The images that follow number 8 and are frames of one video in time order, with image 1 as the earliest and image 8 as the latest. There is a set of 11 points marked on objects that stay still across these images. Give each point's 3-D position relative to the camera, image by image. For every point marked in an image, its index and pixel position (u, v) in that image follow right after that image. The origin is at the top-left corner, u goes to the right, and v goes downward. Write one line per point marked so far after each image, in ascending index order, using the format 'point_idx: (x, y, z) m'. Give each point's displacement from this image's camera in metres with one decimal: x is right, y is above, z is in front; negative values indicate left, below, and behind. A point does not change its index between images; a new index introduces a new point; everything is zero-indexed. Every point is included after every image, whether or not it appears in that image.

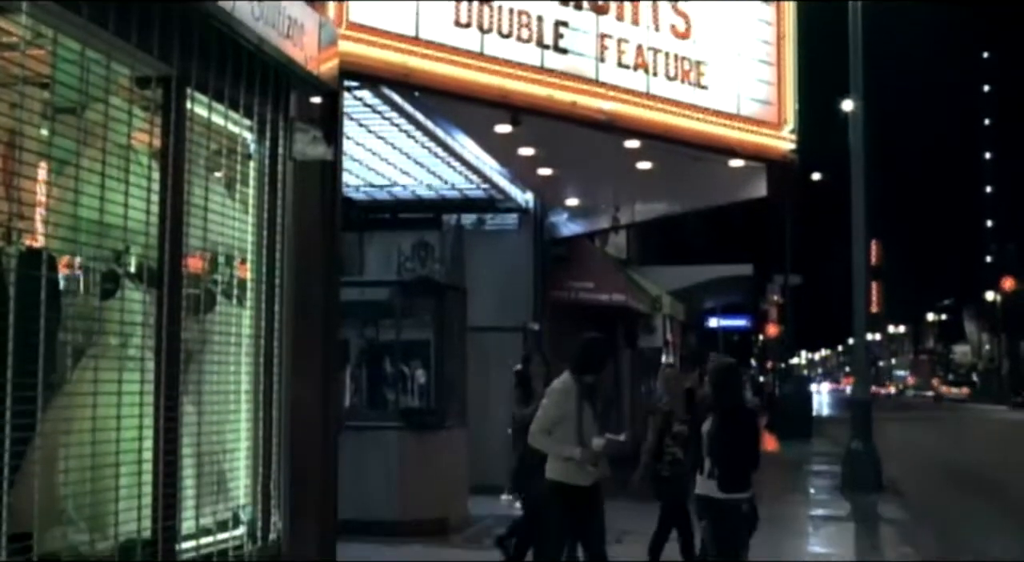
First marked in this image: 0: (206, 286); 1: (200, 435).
0: (-1.6, 0.0, +7.6) m
1: (-1.5, -0.8, +7.5) m
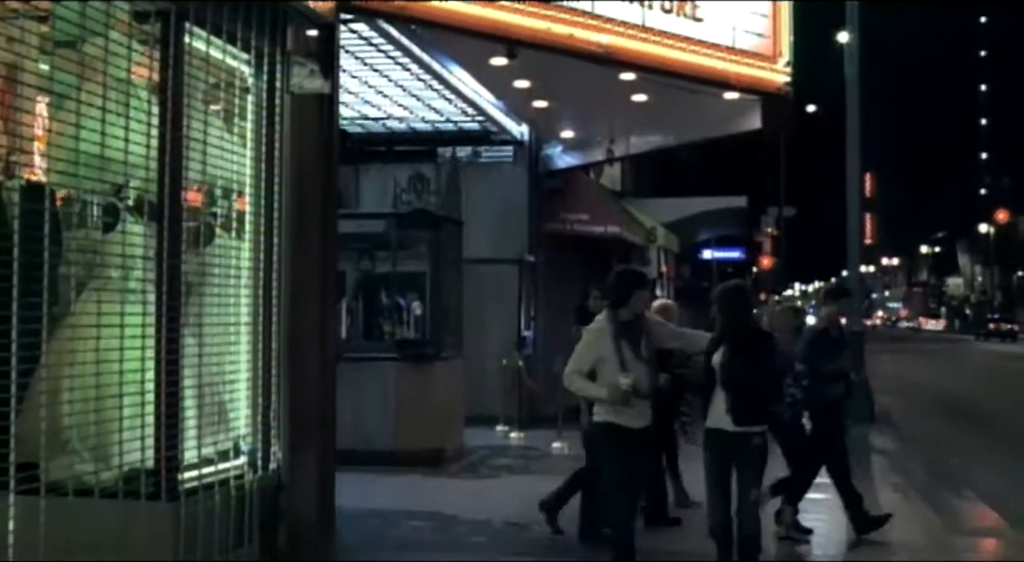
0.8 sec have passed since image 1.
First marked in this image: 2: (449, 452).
0: (-1.6, +0.3, +7.7) m
1: (-1.6, -0.4, +7.6) m
2: (-0.5, -1.5, +12.9) m
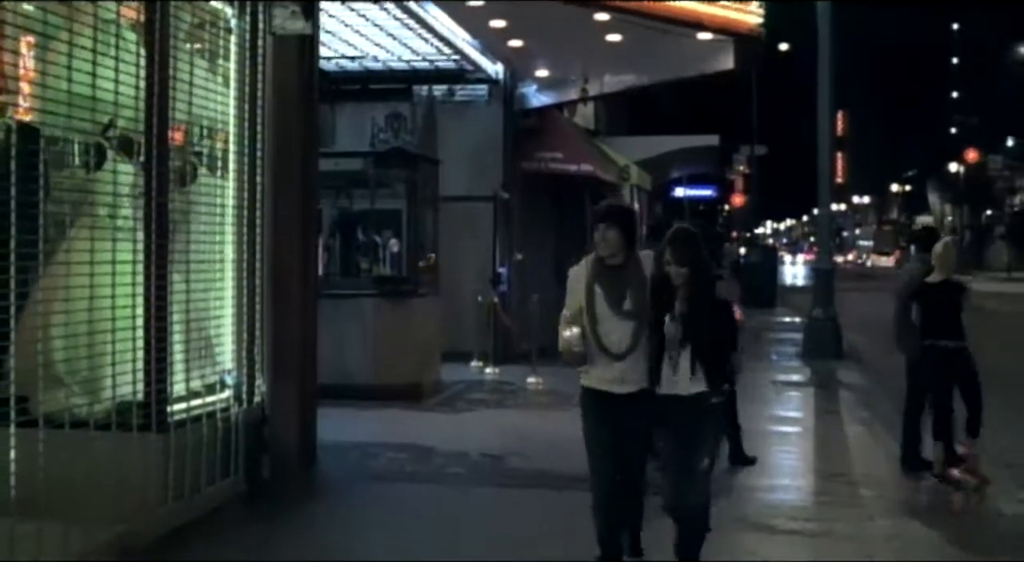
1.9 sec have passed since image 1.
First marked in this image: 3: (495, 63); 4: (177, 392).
0: (-1.7, +0.6, +7.9) m
1: (-1.7, -0.1, +7.9) m
2: (-0.7, -0.9, +13.2) m
3: (-0.2, +2.2, +15.2) m
4: (-1.7, -0.6, +7.7) m
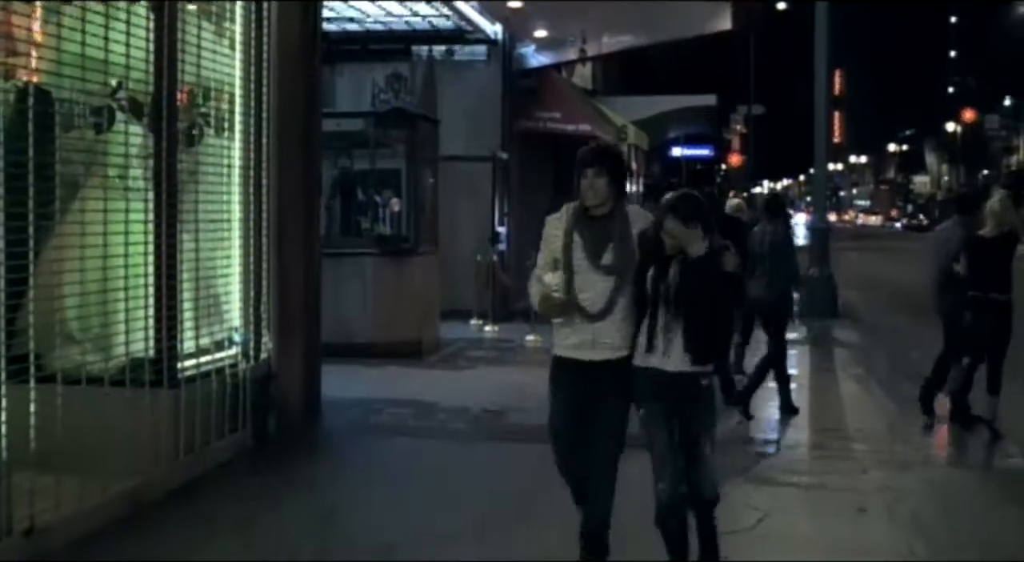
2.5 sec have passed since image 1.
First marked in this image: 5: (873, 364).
0: (-1.7, +0.9, +8.0) m
1: (-1.7, +0.1, +8.0) m
2: (-0.8, -0.6, +13.4) m
3: (-0.2, +2.6, +15.3) m
4: (-1.7, -0.4, +7.9) m
5: (+3.0, -0.7, +12.7) m
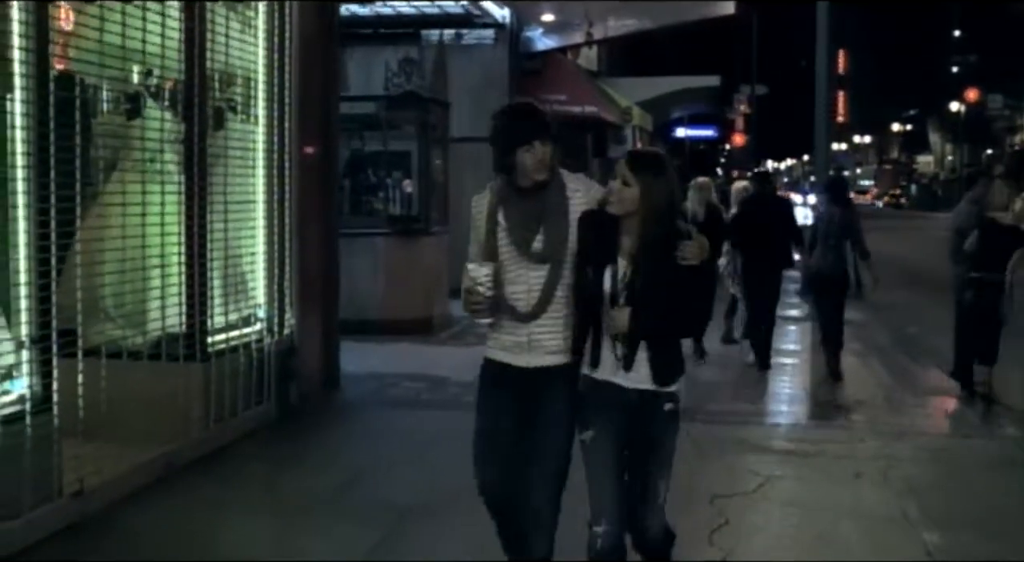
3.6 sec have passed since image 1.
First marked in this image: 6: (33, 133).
0: (-1.6, +1.0, +8.4) m
1: (-1.6, +0.2, +8.4) m
2: (-0.7, -0.4, +13.8) m
3: (-0.1, +2.8, +15.7) m
4: (-1.6, -0.2, +8.3) m
5: (+3.1, -0.5, +13.1) m
6: (-1.8, +0.6, +5.9) m
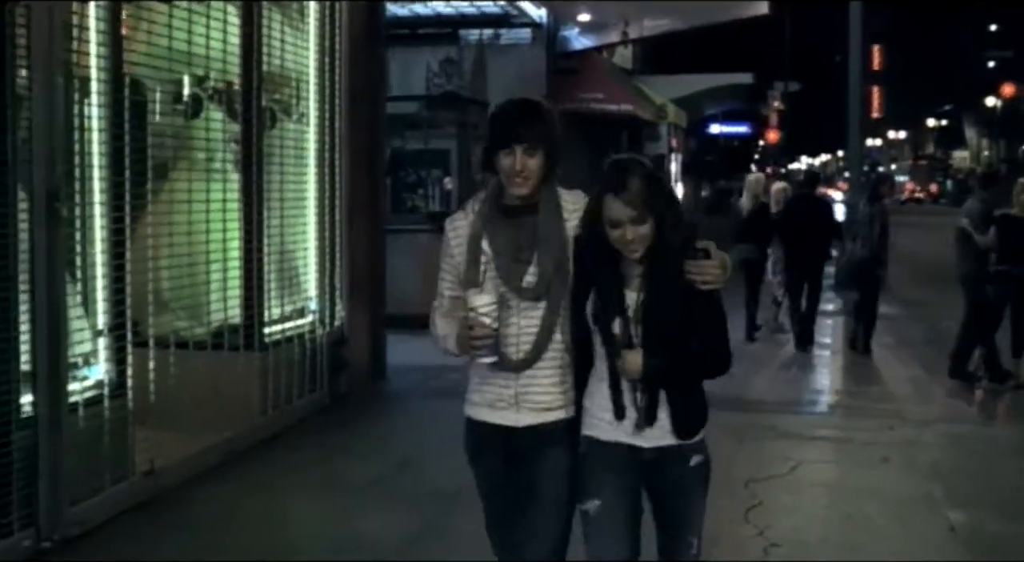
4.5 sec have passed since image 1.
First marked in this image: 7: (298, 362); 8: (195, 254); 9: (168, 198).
0: (-1.4, +1.0, +8.8) m
1: (-1.3, +0.3, +8.8) m
2: (-0.3, -0.3, +14.1) m
3: (+0.3, +2.9, +16.1) m
4: (-1.4, -0.2, +8.7) m
5: (+3.4, -0.5, +13.4) m
6: (-1.7, +0.6, +6.3) m
7: (-1.3, -0.5, +8.9) m
8: (-1.7, +0.2, +8.0) m
9: (-1.7, +0.4, +7.5) m
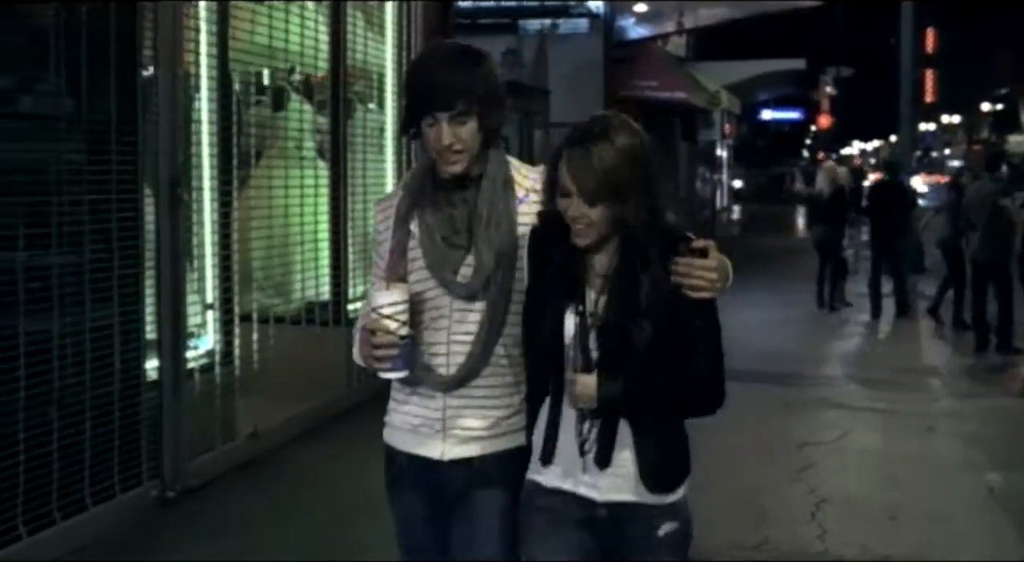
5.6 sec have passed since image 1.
0: (-1.0, +1.1, +9.4) m
1: (-0.9, +0.4, +9.4) m
2: (+0.3, -0.2, +14.7) m
3: (+0.9, +3.0, +16.6) m
4: (-1.0, -0.1, +9.3) m
5: (+4.0, -0.3, +13.9) m
6: (-1.3, +0.7, +6.9) m
7: (-0.9, -0.4, +9.6) m
8: (-1.3, +0.3, +8.6) m
9: (-1.3, +0.5, +8.1) m
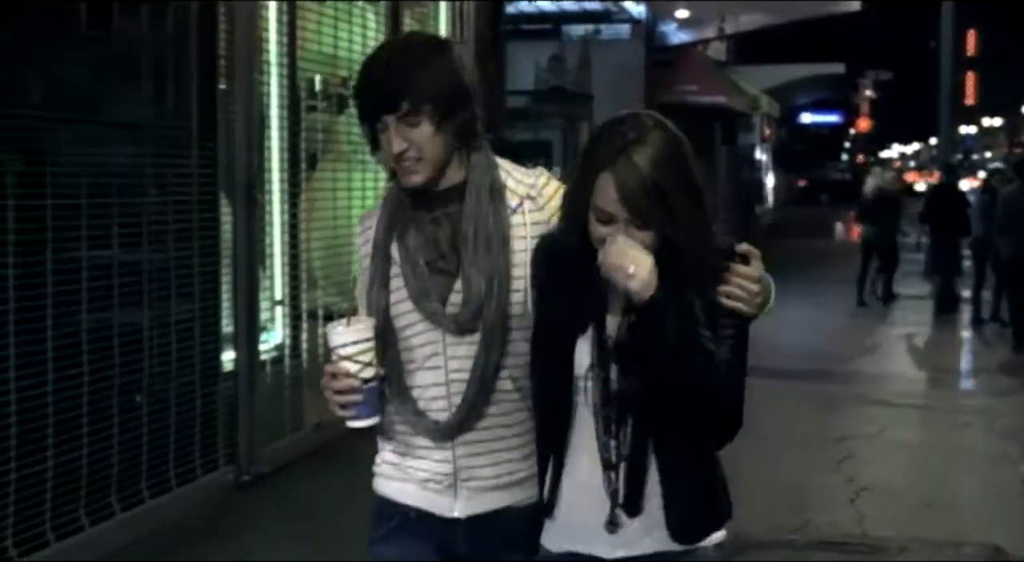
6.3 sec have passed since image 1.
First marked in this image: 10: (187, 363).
0: (-0.6, +1.1, +9.8) m
1: (-0.6, +0.4, +9.8) m
2: (+0.7, -0.2, +15.1) m
3: (+1.4, +3.0, +16.9) m
4: (-0.7, -0.1, +9.7) m
5: (+4.4, -0.3, +14.1) m
6: (-1.1, +0.7, +7.3) m
7: (-0.5, -0.4, +9.9) m
8: (-1.0, +0.3, +9.0) m
9: (-1.0, +0.5, +8.5) m
10: (-1.3, -0.3, +6.3) m
